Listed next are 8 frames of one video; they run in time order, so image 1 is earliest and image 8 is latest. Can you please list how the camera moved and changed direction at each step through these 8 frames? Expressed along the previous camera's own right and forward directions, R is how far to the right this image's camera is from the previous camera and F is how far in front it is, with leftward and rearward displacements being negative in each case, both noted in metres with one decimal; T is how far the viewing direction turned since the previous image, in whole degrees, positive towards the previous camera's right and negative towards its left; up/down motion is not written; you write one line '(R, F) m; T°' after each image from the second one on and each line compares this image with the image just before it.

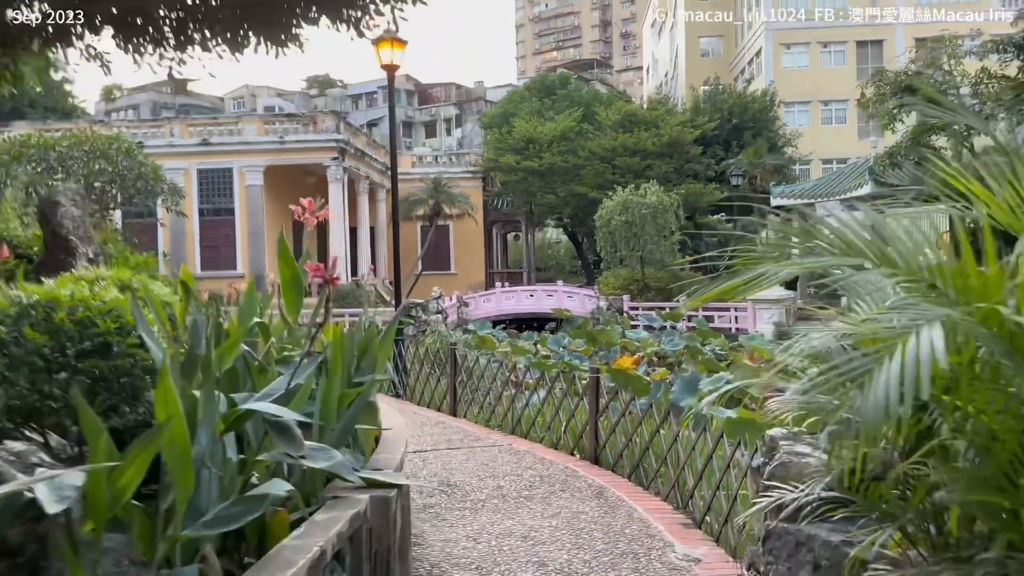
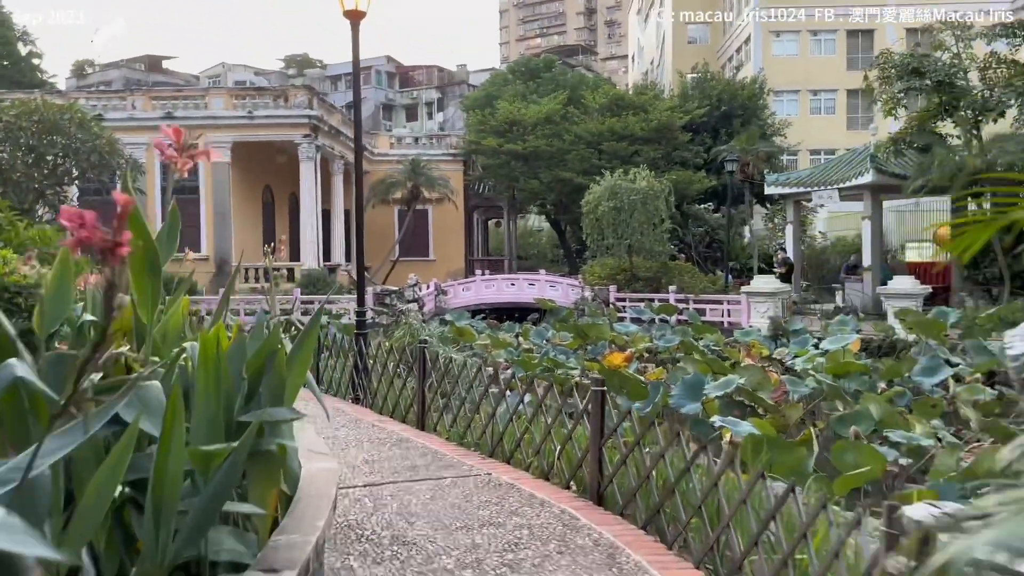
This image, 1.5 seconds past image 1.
(0.0, +1.0) m; +1°
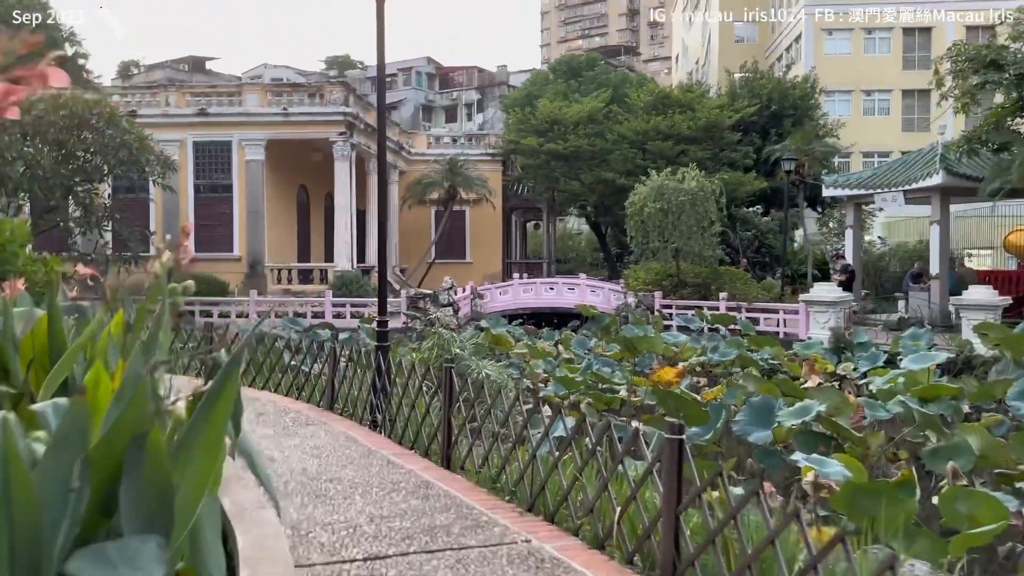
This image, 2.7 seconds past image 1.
(0.0, +0.8) m; -3°
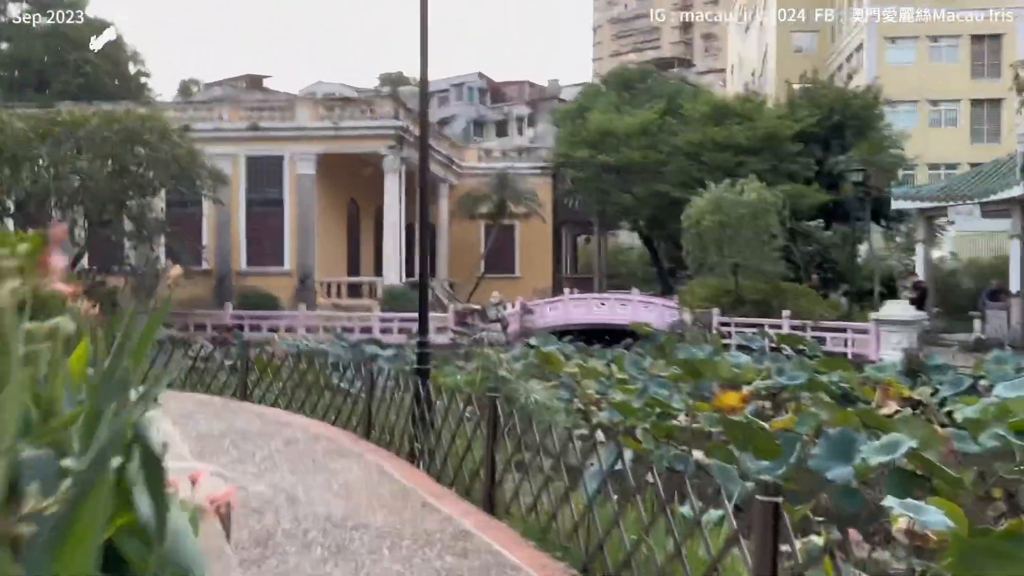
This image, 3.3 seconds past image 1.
(0.0, +0.4) m; -4°
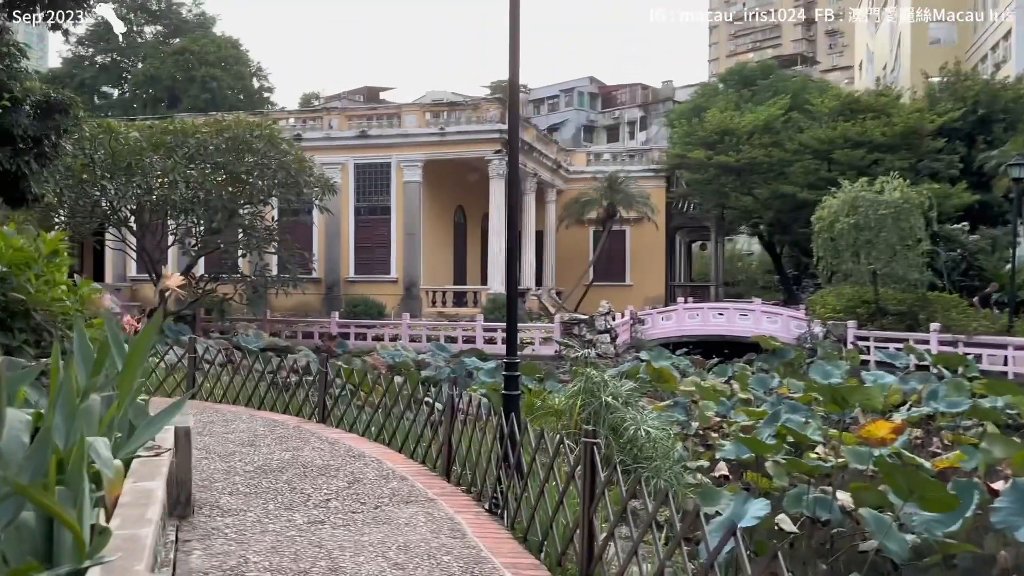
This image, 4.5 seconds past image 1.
(0.0, +0.8) m; -8°
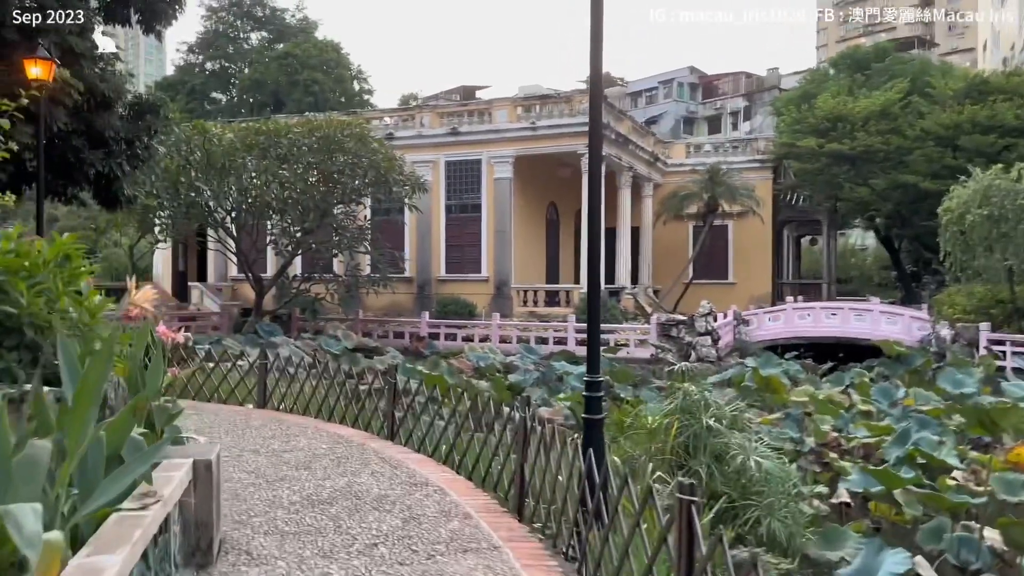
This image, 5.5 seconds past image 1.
(+0.1, +0.6) m; -7°
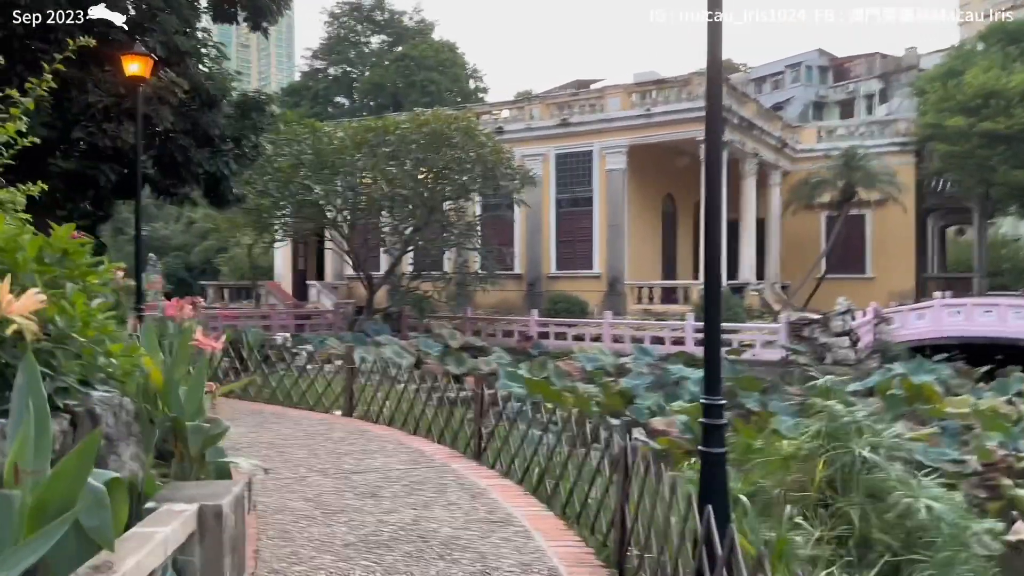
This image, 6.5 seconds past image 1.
(+0.1, +0.7) m; -8°
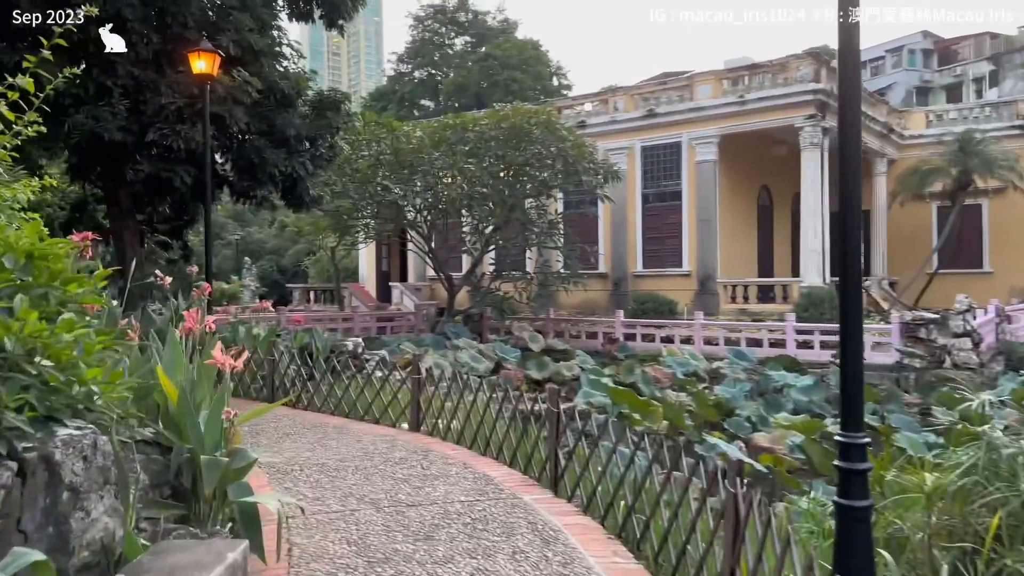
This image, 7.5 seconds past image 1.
(0.0, +0.6) m; -6°
